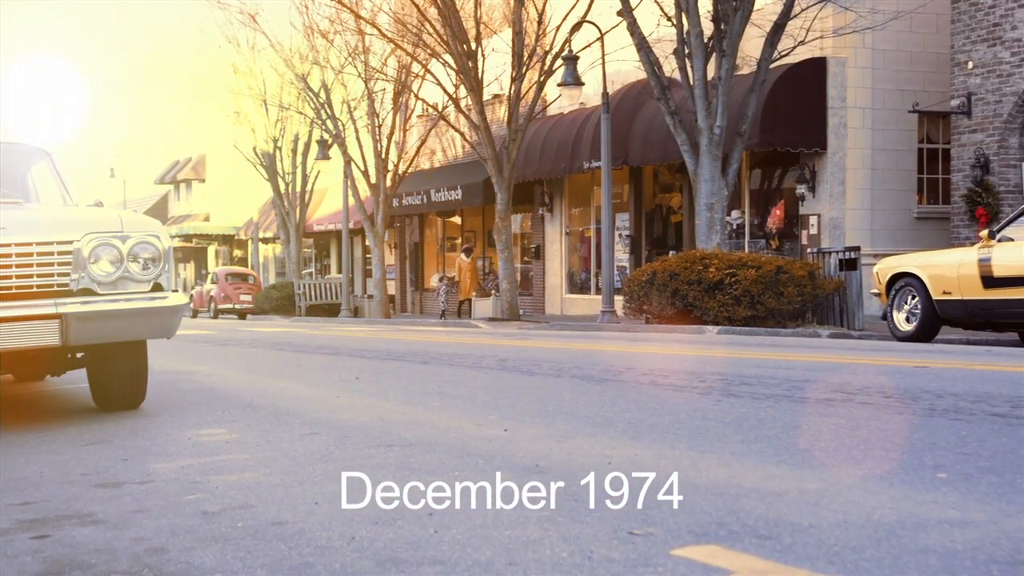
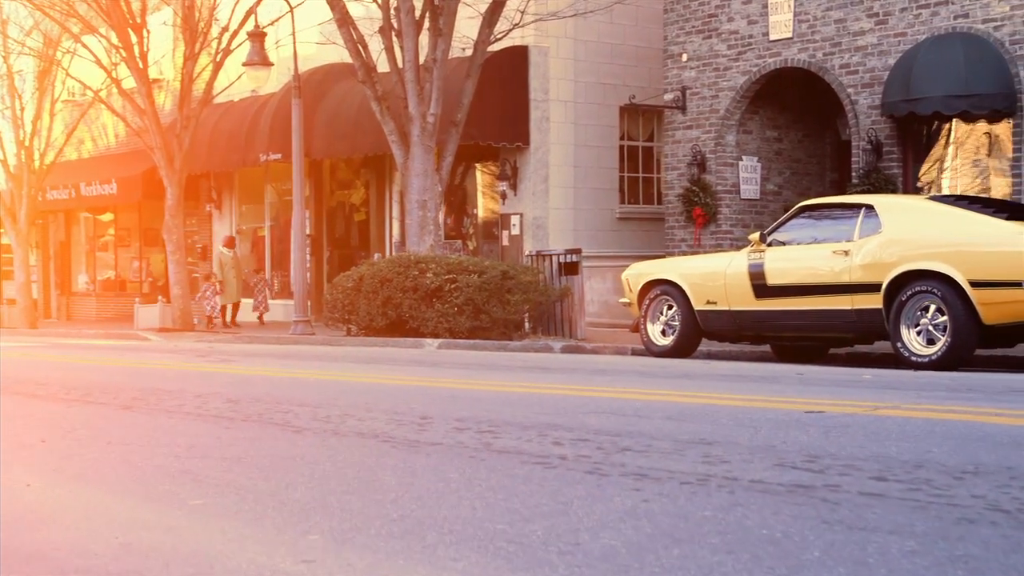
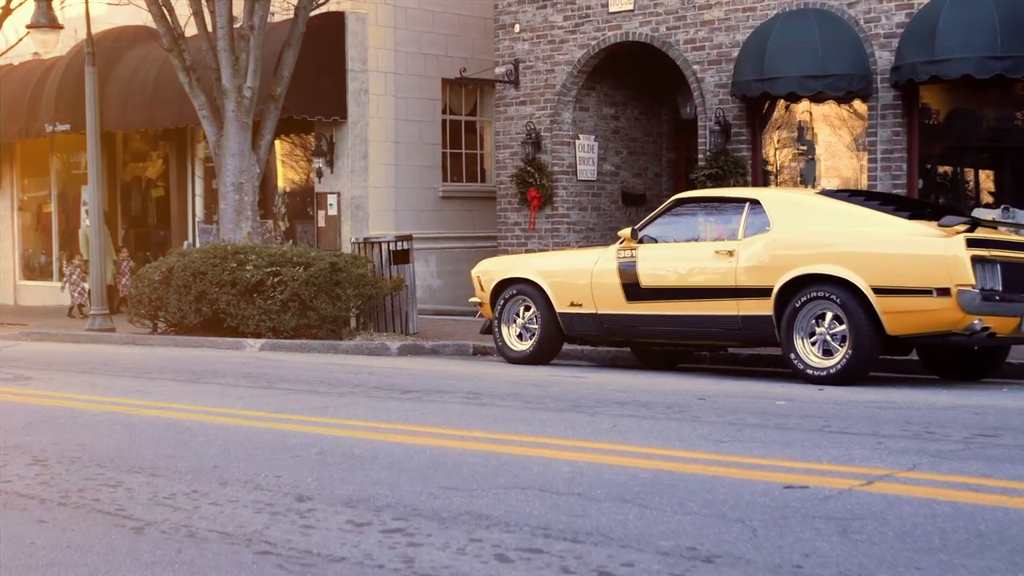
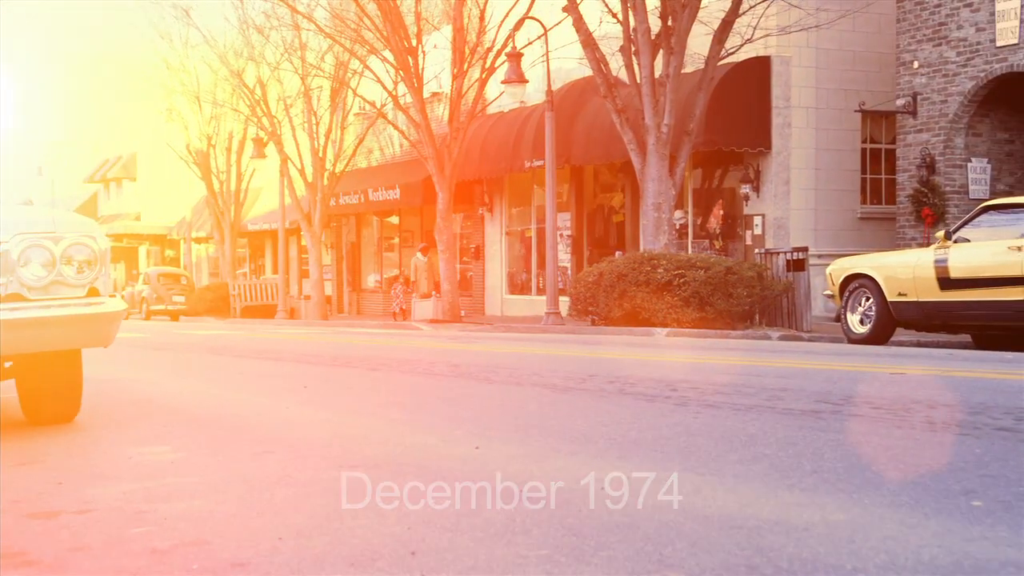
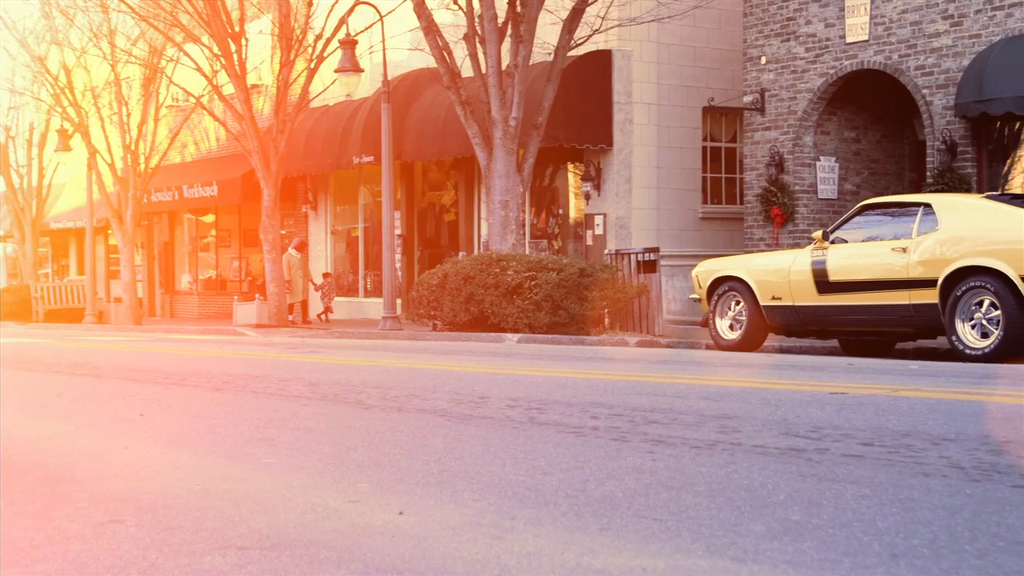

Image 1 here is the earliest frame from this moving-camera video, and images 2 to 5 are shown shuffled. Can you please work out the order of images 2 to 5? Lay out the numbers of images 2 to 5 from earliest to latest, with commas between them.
4, 5, 2, 3
